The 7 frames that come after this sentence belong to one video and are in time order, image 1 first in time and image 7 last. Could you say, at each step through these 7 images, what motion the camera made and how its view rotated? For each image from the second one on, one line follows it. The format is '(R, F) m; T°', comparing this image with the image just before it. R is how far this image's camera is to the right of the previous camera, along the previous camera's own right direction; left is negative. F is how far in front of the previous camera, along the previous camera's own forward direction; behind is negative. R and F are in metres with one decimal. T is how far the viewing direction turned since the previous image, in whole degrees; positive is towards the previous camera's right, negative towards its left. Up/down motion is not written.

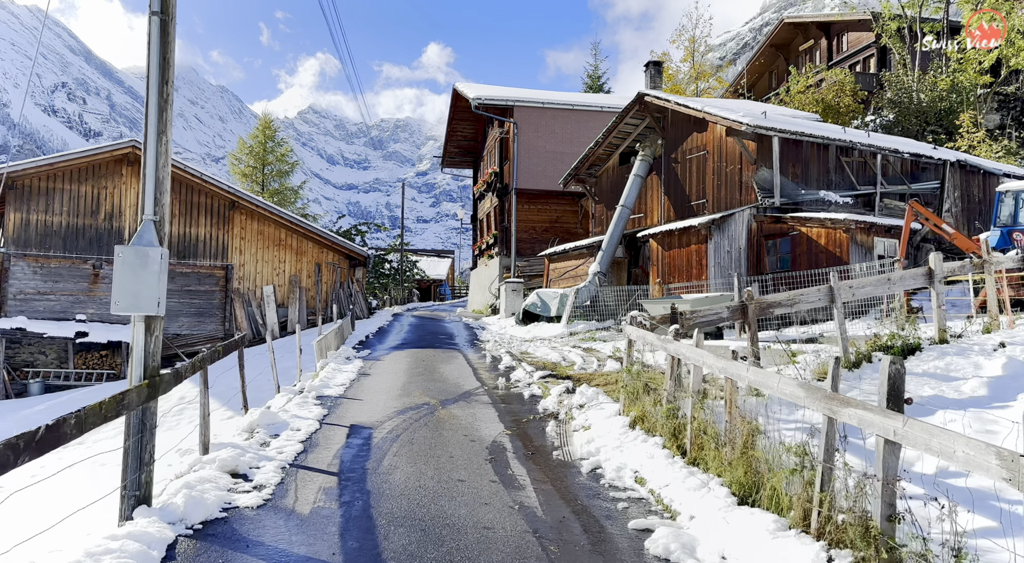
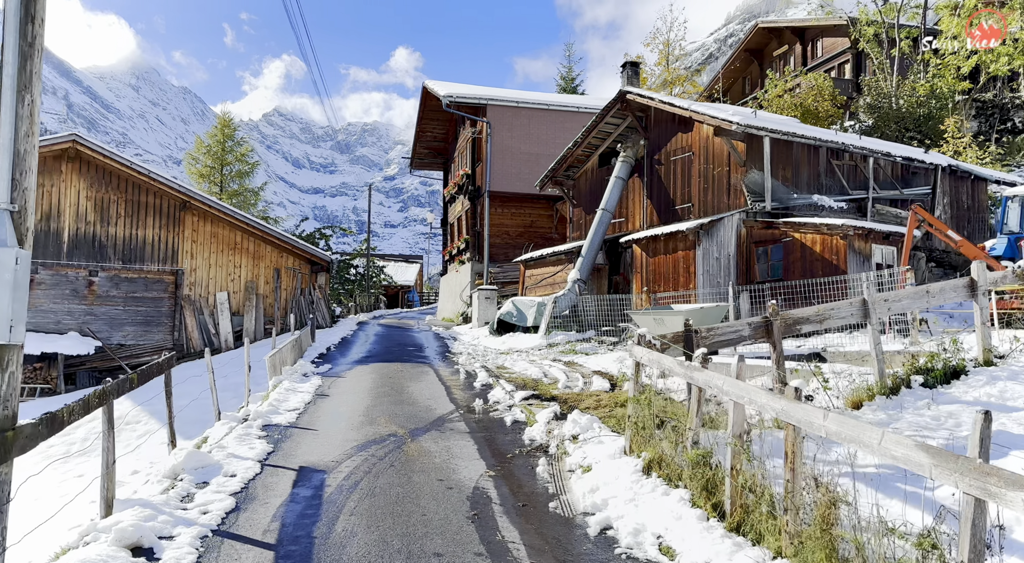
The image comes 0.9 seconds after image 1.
(-0.2, +1.2) m; +3°
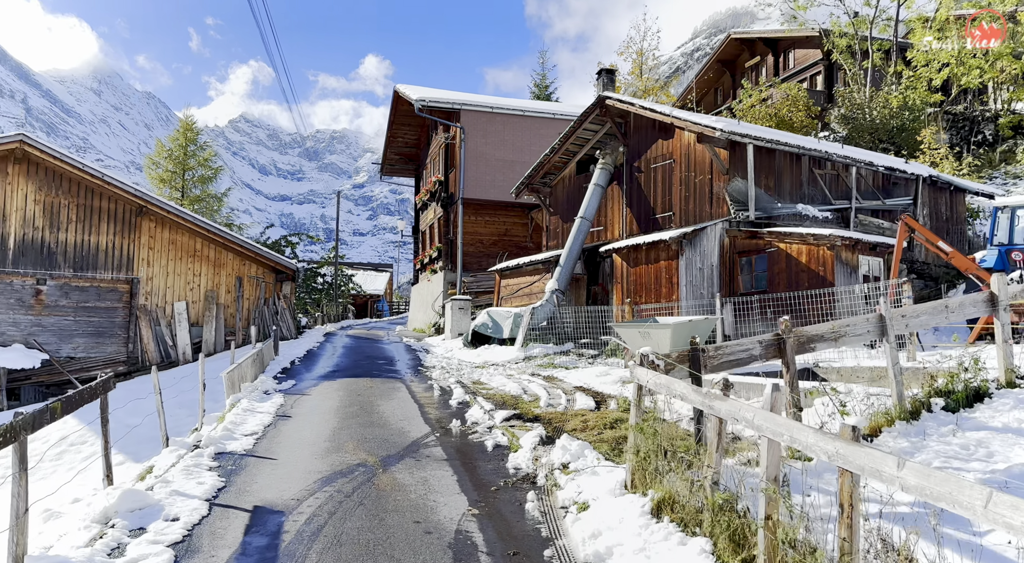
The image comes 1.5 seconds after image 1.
(-0.2, +0.7) m; +3°
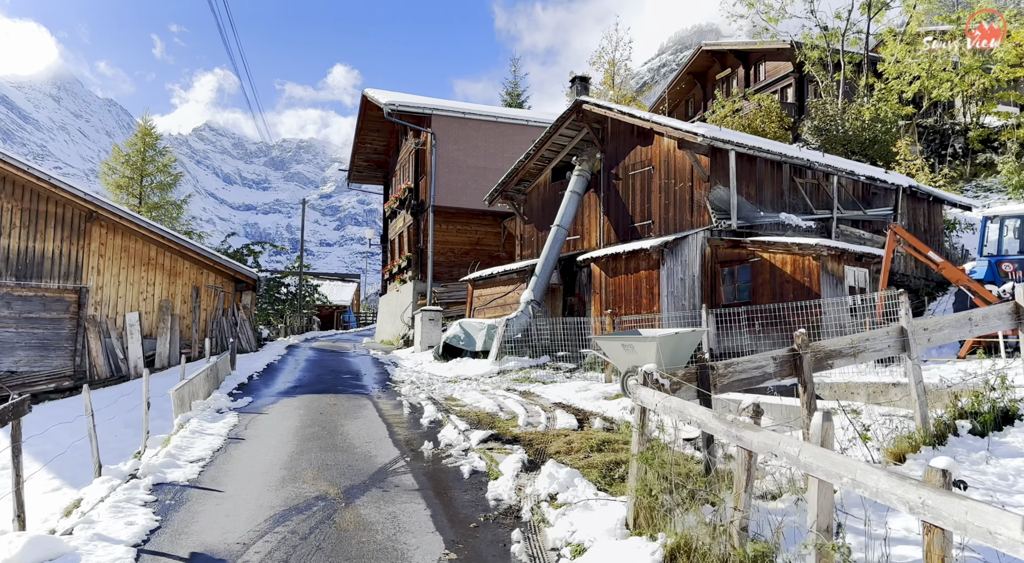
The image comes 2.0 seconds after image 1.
(-0.1, +0.7) m; +3°
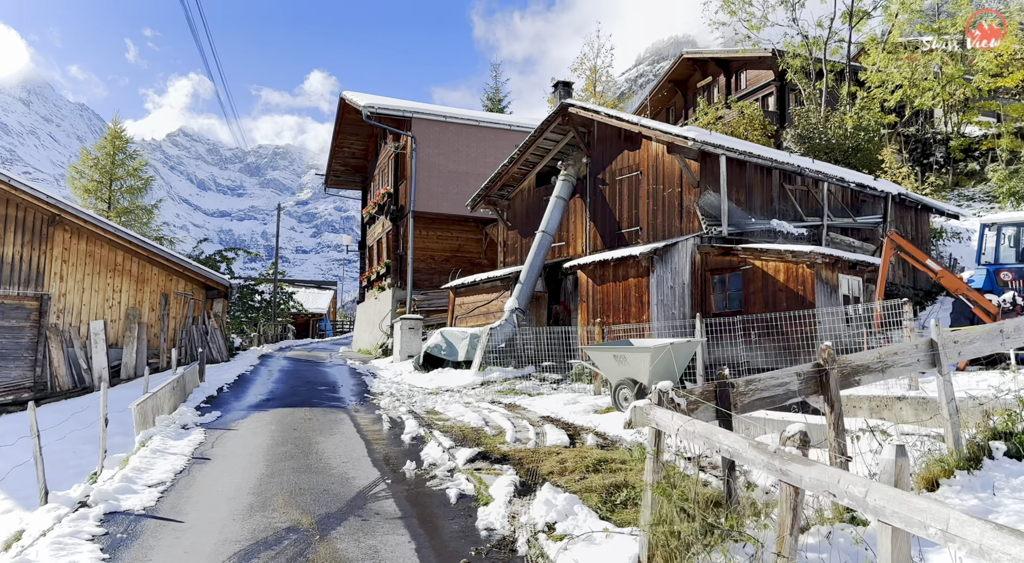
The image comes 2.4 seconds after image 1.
(-0.1, +0.5) m; +2°
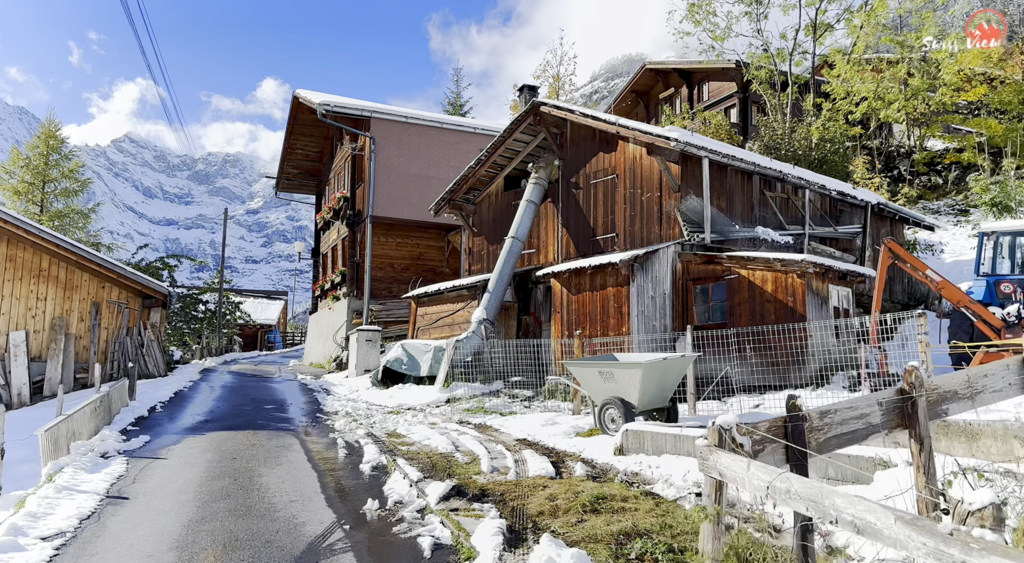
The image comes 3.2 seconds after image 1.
(-0.3, +1.1) m; +4°
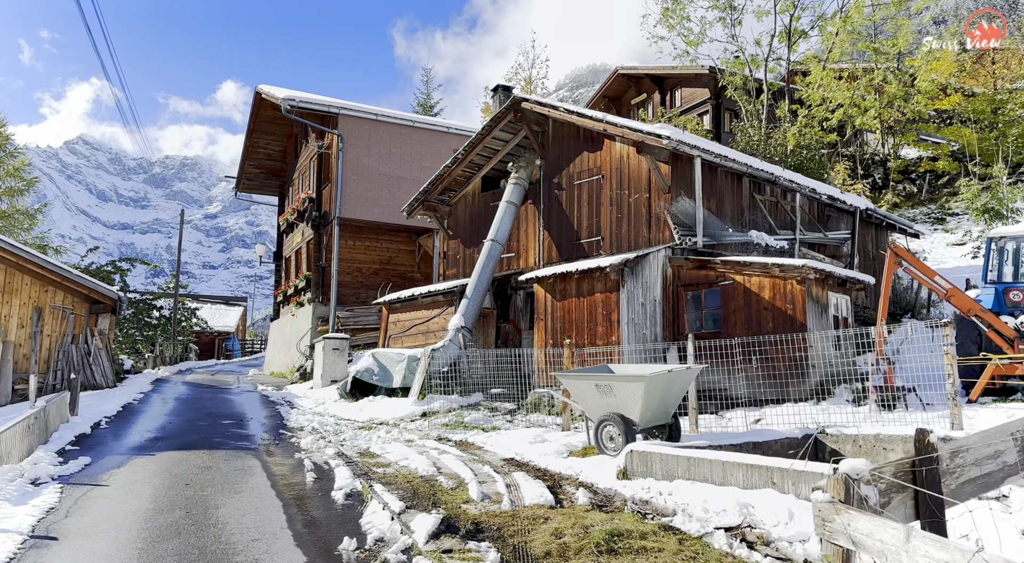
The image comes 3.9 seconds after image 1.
(-0.3, +0.8) m; +3°
